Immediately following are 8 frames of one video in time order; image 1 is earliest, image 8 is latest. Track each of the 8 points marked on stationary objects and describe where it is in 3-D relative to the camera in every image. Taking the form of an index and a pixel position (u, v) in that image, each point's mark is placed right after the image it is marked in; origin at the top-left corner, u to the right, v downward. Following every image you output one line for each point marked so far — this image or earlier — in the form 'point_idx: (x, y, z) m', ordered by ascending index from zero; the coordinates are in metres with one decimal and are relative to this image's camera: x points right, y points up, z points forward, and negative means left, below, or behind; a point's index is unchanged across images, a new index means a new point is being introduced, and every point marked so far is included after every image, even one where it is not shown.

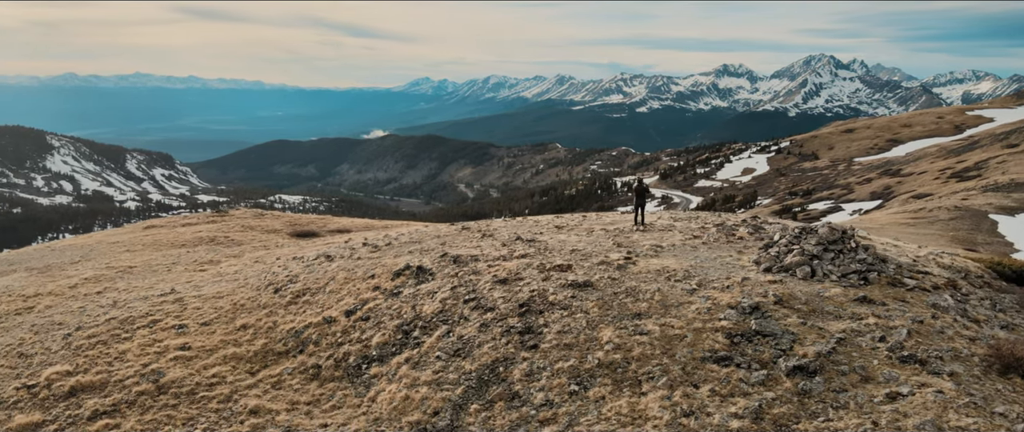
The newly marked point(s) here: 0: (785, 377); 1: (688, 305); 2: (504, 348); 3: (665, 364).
0: (+5.8, -3.5, +16.2) m
1: (+4.5, -2.3, +19.4) m
2: (-0.3, -3.4, +18.9) m
3: (+3.4, -3.5, +17.0) m
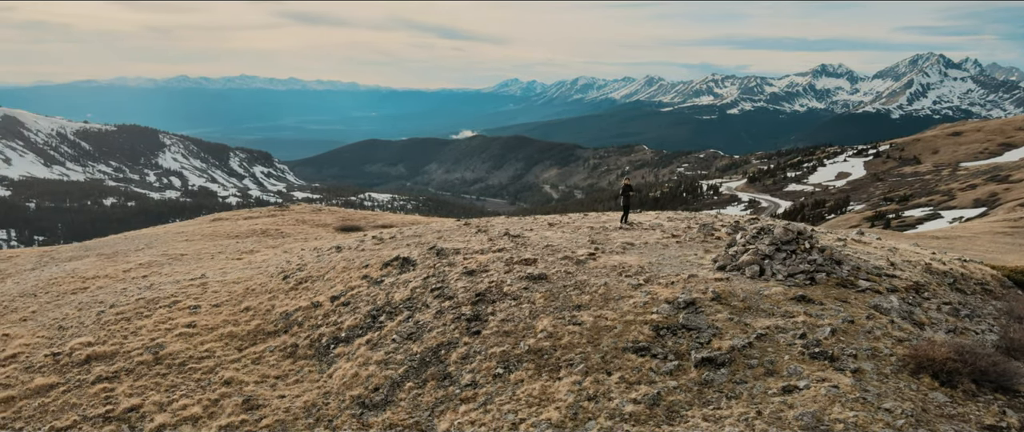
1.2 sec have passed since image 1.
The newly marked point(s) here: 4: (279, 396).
0: (+4.0, -3.5, +17.0) m
1: (+3.1, -2.2, +20.3) m
2: (-1.7, -3.2, +20.4) m
3: (+1.7, -3.4, +18.1) m
4: (-6.3, -4.8, +19.5) m
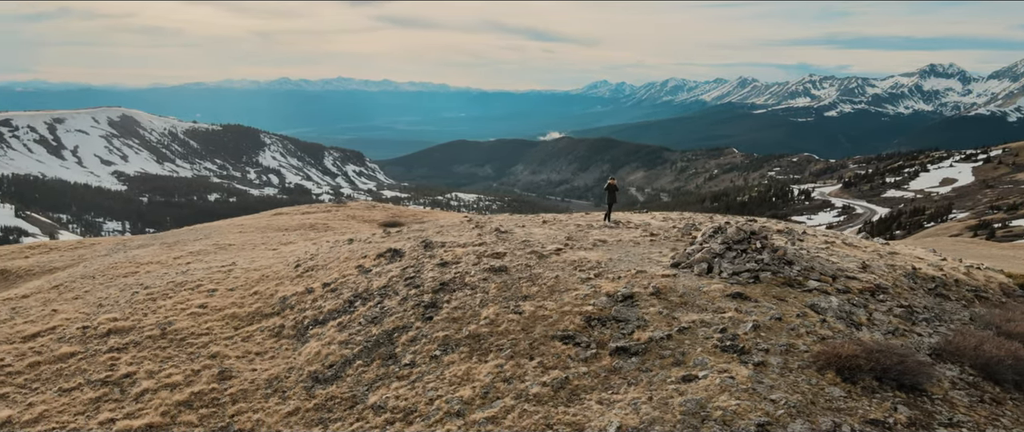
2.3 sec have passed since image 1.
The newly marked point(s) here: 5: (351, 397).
0: (+2.2, -3.4, +17.9) m
1: (+1.7, -2.1, +21.3) m
2: (-3.1, -3.0, +22.0) m
3: (0.0, -3.3, +19.3) m
4: (-7.8, -4.5, +21.6) m
5: (-4.0, -4.5, +18.6) m
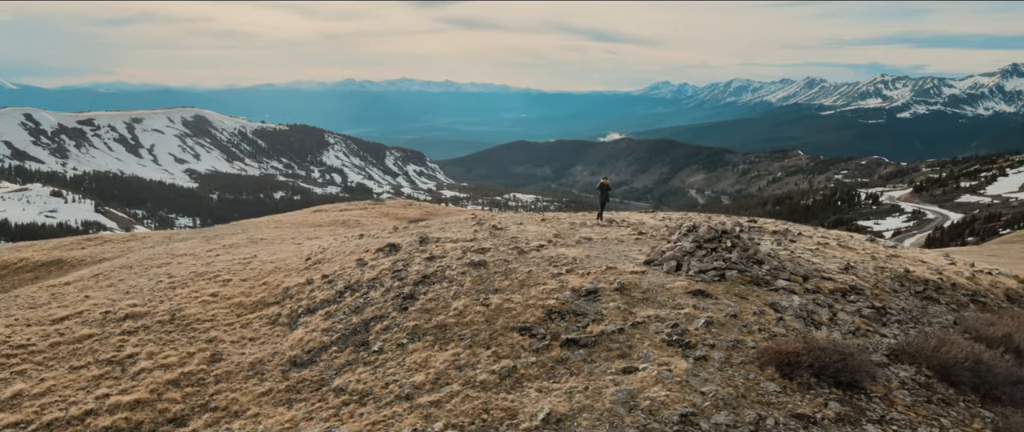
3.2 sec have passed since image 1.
0: (+1.1, -3.3, +18.6) m
1: (+0.8, -2.0, +22.0) m
2: (-3.9, -2.9, +23.0) m
3: (-1.0, -3.1, +20.1) m
4: (-8.6, -4.3, +23.0) m
5: (-5.1, -4.3, +19.7) m
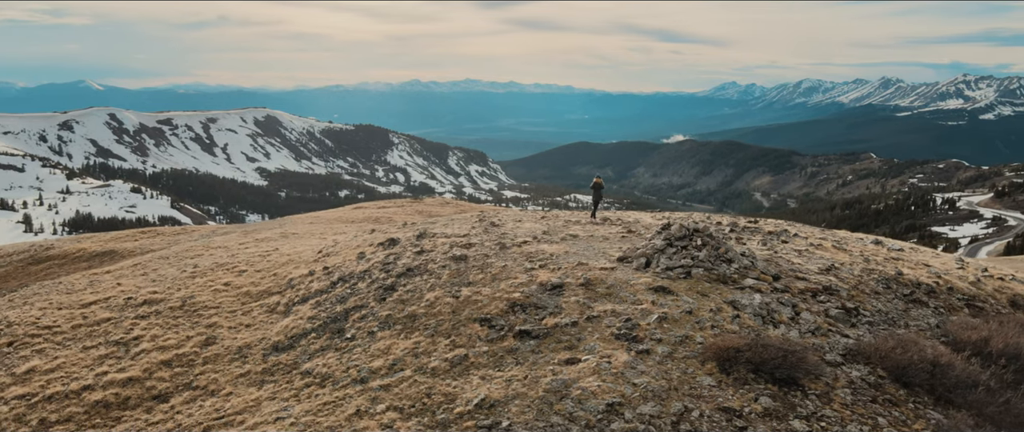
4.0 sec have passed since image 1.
0: (-0.1, -3.1, +19.3) m
1: (-0.1, -1.9, +22.7) m
2: (-4.7, -2.7, +24.1) m
3: (-2.0, -3.0, +20.9) m
4: (-9.4, -4.0, +24.4) m
5: (-6.2, -4.1, +20.9) m
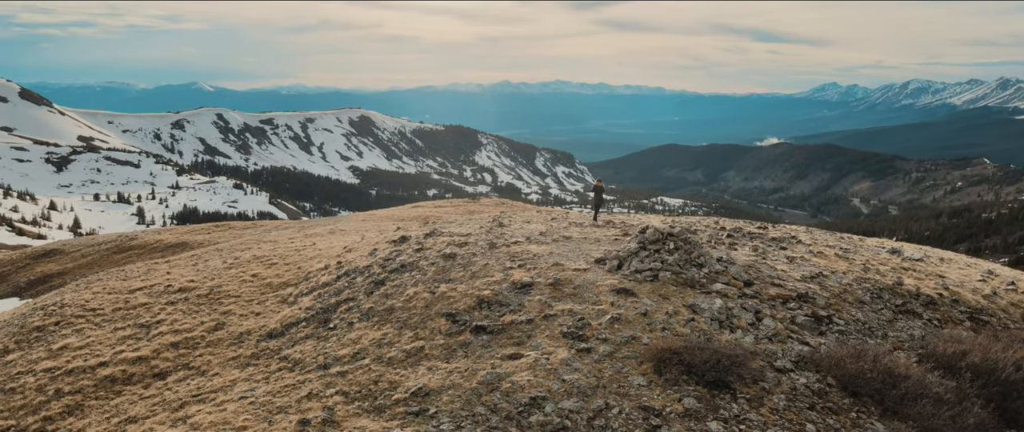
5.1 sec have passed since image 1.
0: (-1.2, -3.2, +20.2) m
1: (-0.8, -1.9, +23.6) m
2: (-5.3, -2.6, +25.5) m
3: (-3.0, -3.0, +22.1) m
4: (-9.9, -3.9, +26.4) m
5: (-7.1, -4.0, +22.5) m
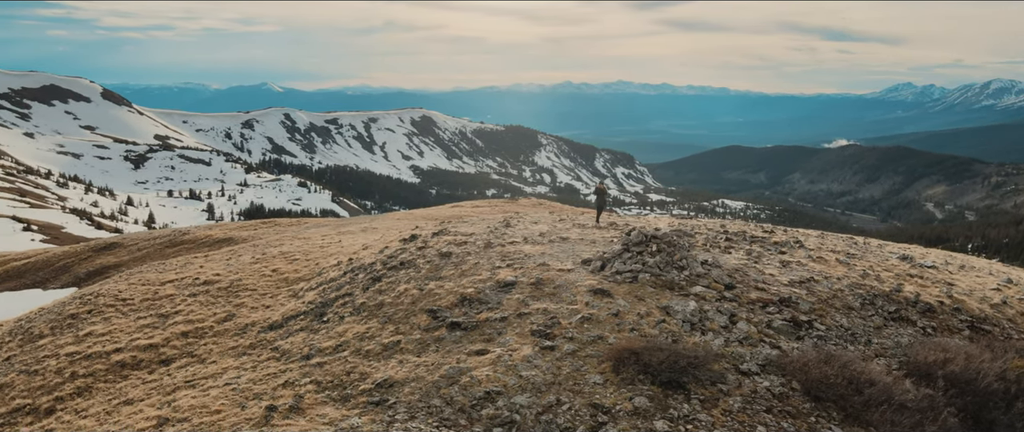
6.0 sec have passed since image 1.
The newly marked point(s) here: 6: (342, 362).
0: (-1.9, -3.1, +20.9) m
1: (-1.2, -1.9, +24.3) m
2: (-5.5, -2.6, +26.5) m
3: (-3.5, -2.9, +22.9) m
4: (-10.1, -3.8, +27.8) m
5: (-7.6, -3.9, +23.7) m
6: (-4.5, -3.9, +19.9) m
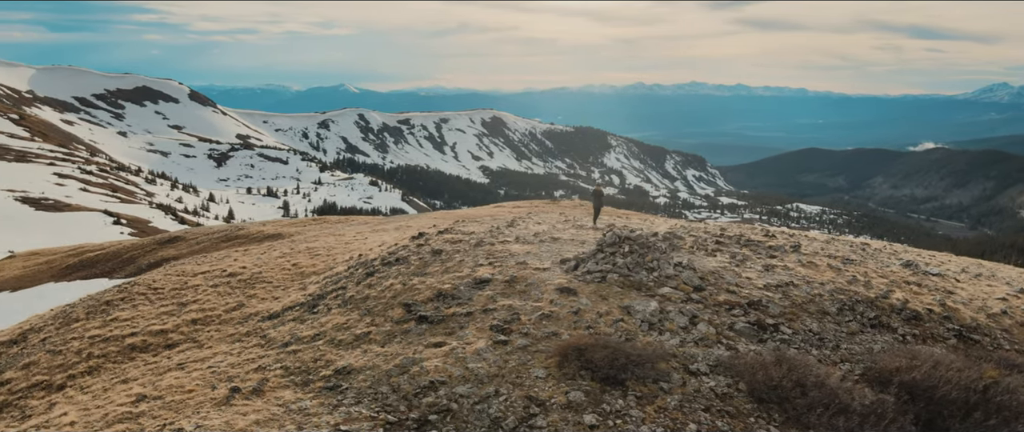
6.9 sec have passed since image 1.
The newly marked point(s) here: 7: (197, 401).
0: (-2.9, -3.1, +22.0) m
1: (-1.9, -1.9, +25.2) m
2: (-6.0, -2.5, +27.9) m
3: (-4.3, -2.9, +24.1) m
4: (-10.4, -3.6, +29.5) m
5: (-8.4, -3.8, +25.2) m
6: (-5.6, -3.8, +21.2) m
7: (-7.7, -4.5, +18.2) m
